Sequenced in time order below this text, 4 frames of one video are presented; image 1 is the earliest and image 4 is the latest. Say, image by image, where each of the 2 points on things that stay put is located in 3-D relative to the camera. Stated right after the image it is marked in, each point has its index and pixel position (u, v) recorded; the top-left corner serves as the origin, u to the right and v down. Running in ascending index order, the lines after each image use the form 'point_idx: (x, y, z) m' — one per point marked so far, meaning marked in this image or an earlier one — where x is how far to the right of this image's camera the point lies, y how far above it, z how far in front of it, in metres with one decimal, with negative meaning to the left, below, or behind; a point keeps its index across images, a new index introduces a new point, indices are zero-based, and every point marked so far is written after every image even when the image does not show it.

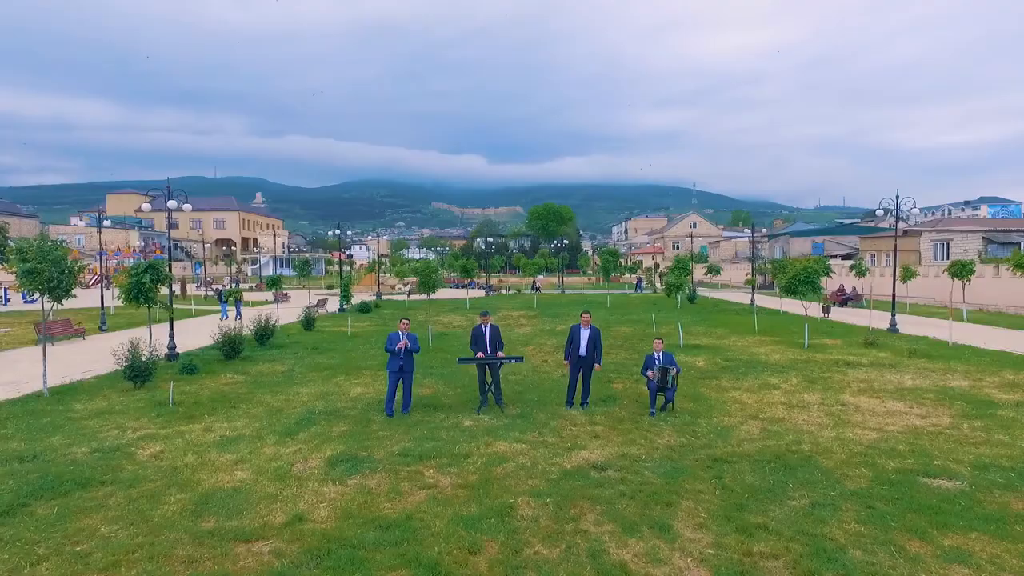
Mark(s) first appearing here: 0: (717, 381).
0: (+3.5, -1.6, +11.3) m
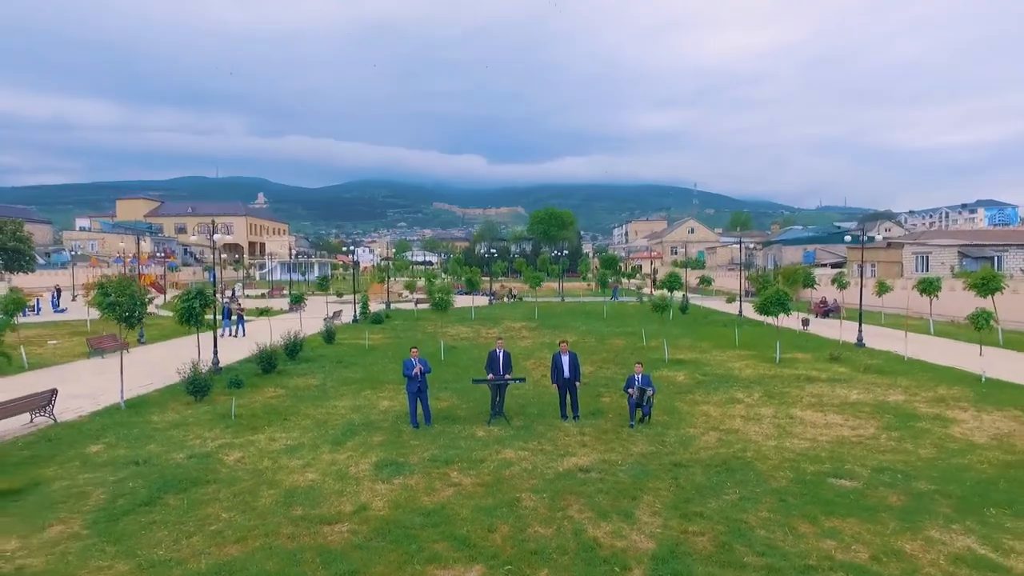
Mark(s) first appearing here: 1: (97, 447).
0: (+3.6, -2.1, +13.2) m
1: (-6.0, -2.3, +9.7) m
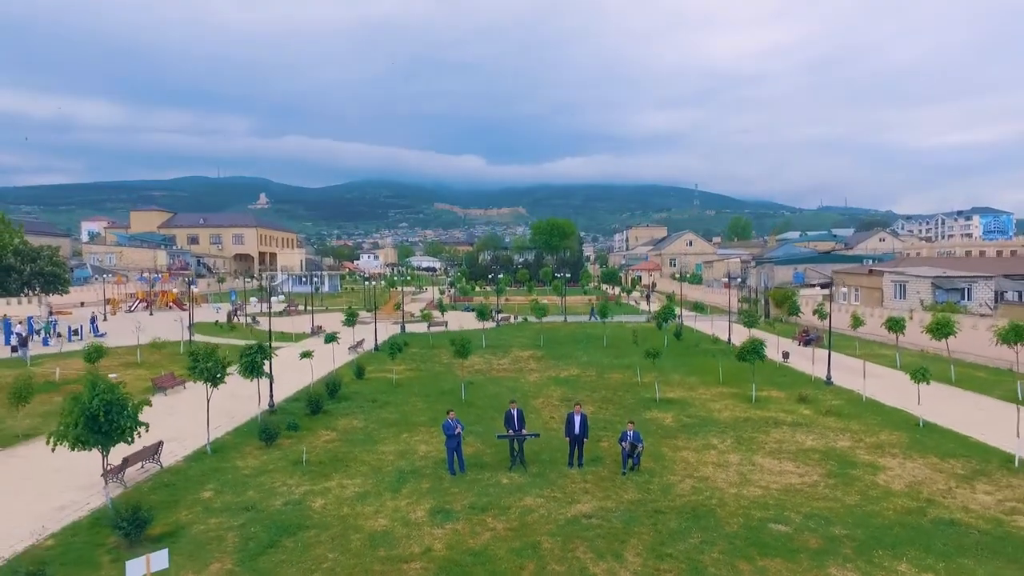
0: (+3.9, -3.6, +15.9) m
1: (-5.7, -3.8, +12.4) m
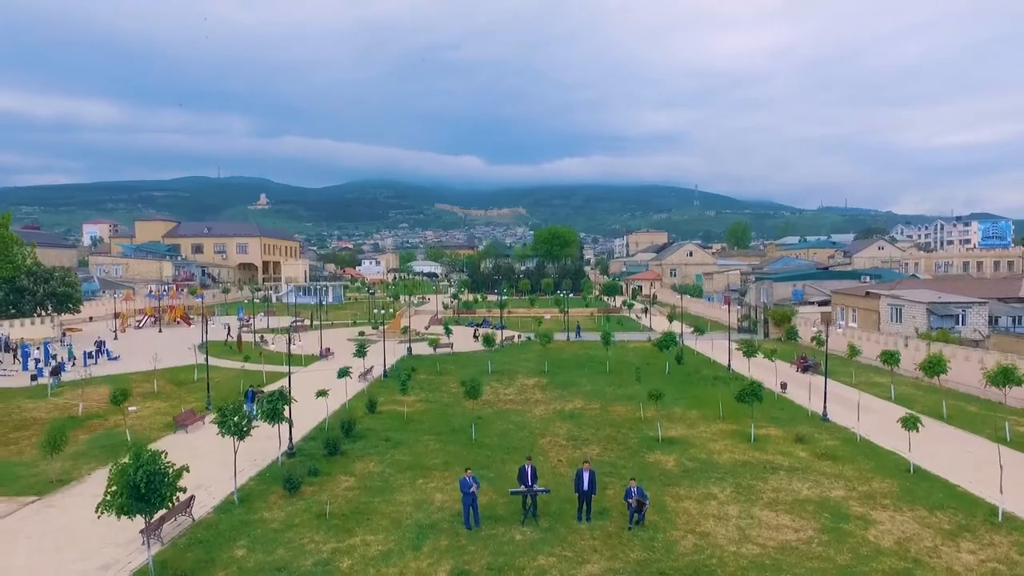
0: (+4.2, -5.0, +16.8) m
1: (-5.4, -5.2, +13.2) m
